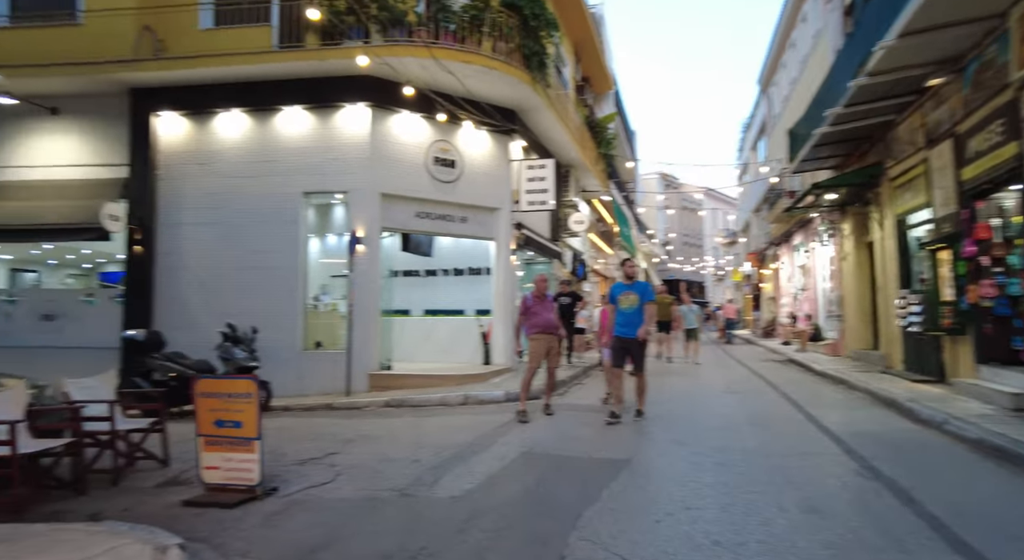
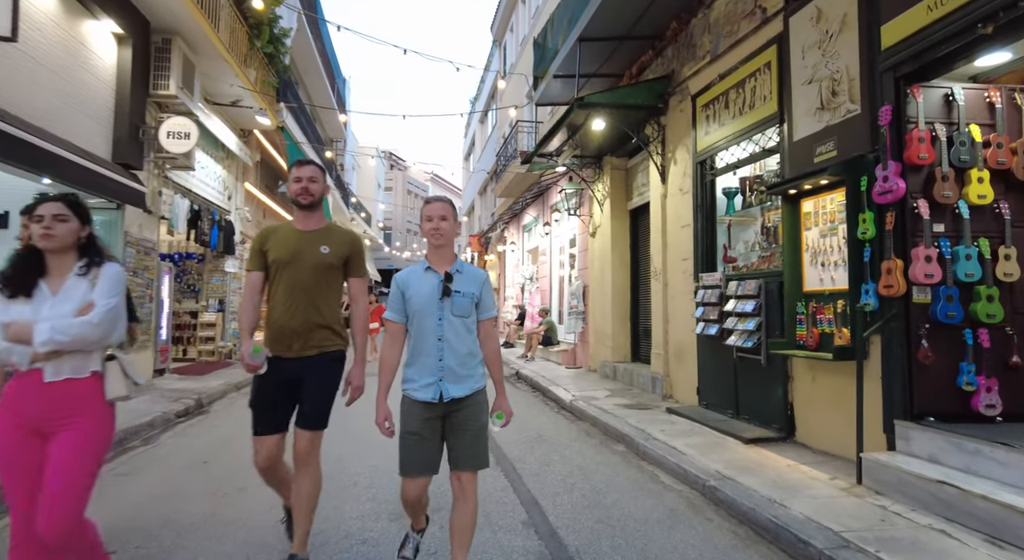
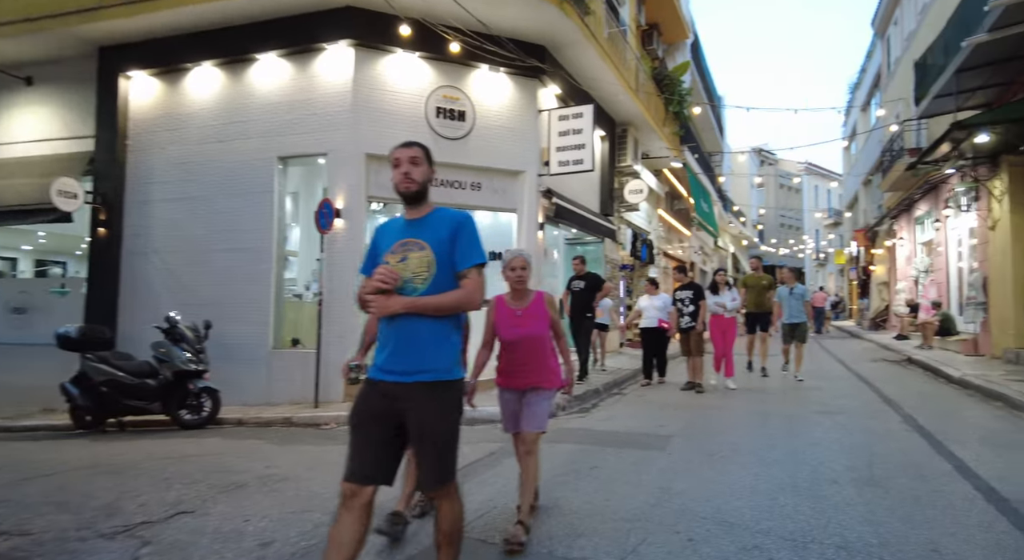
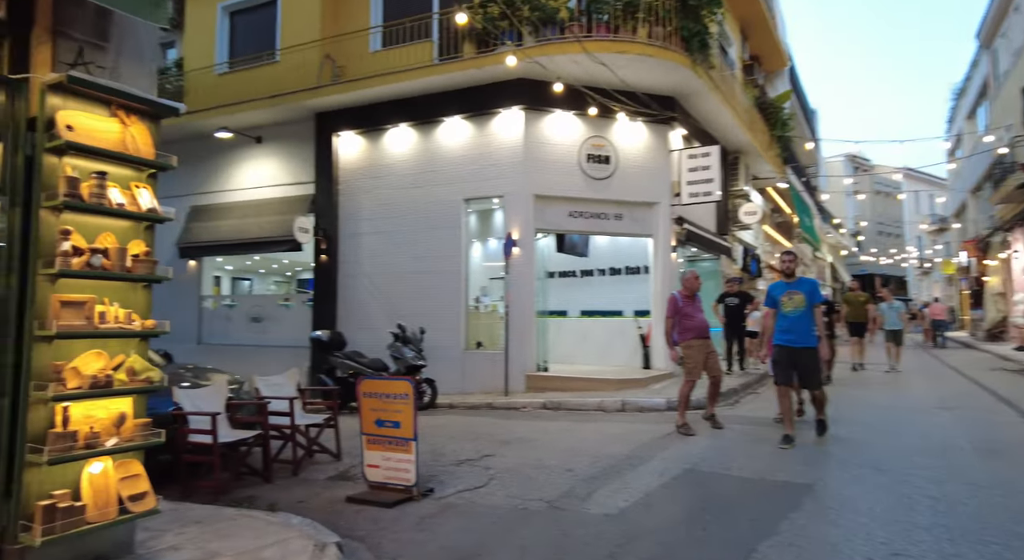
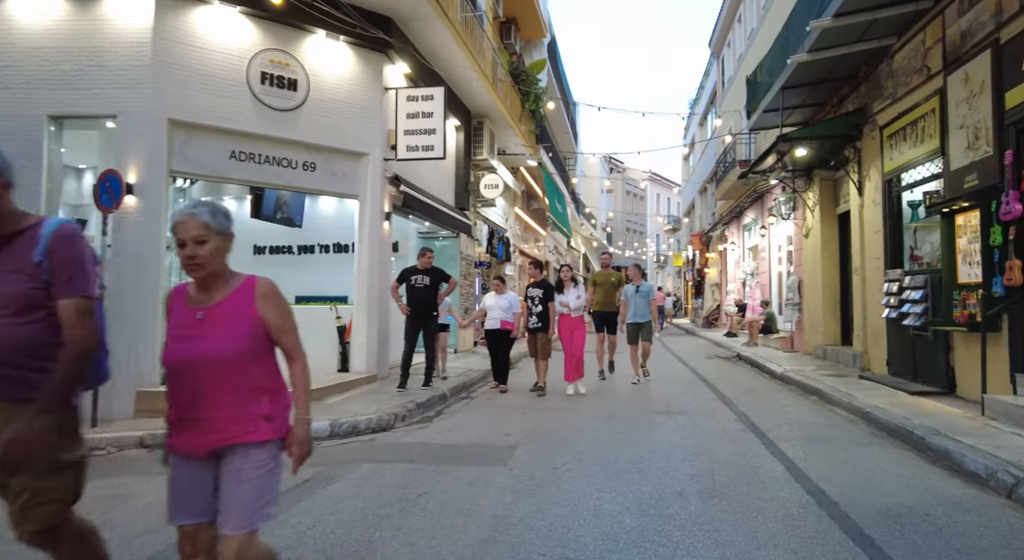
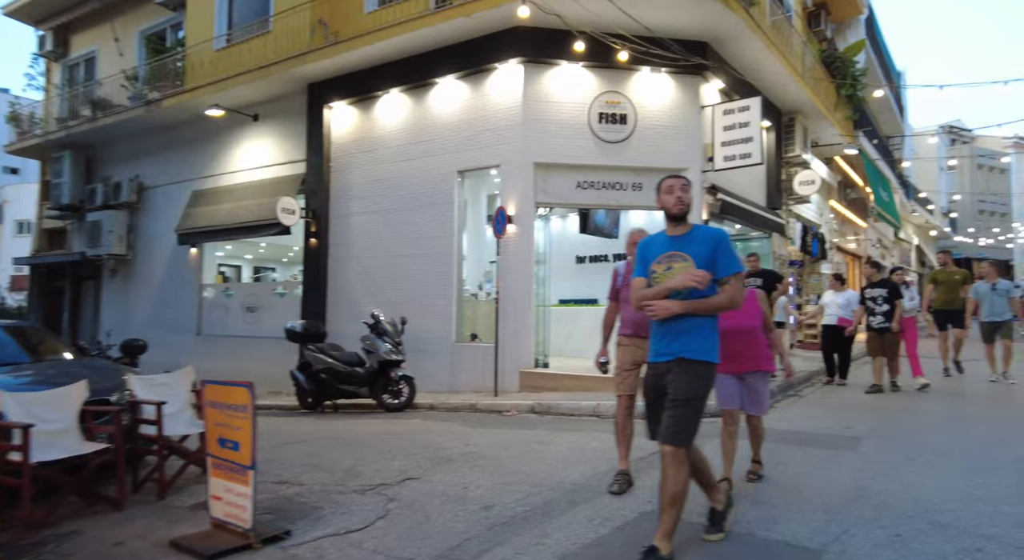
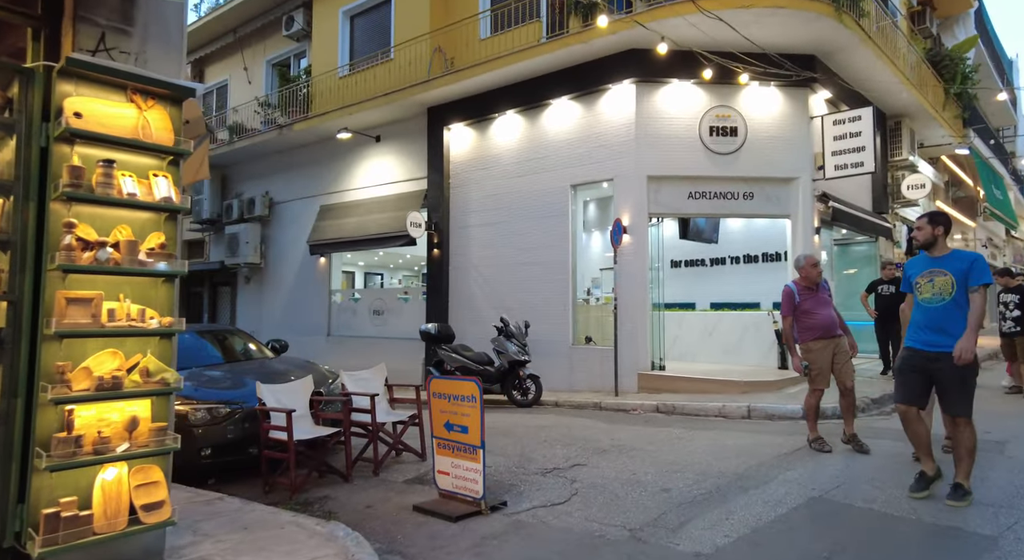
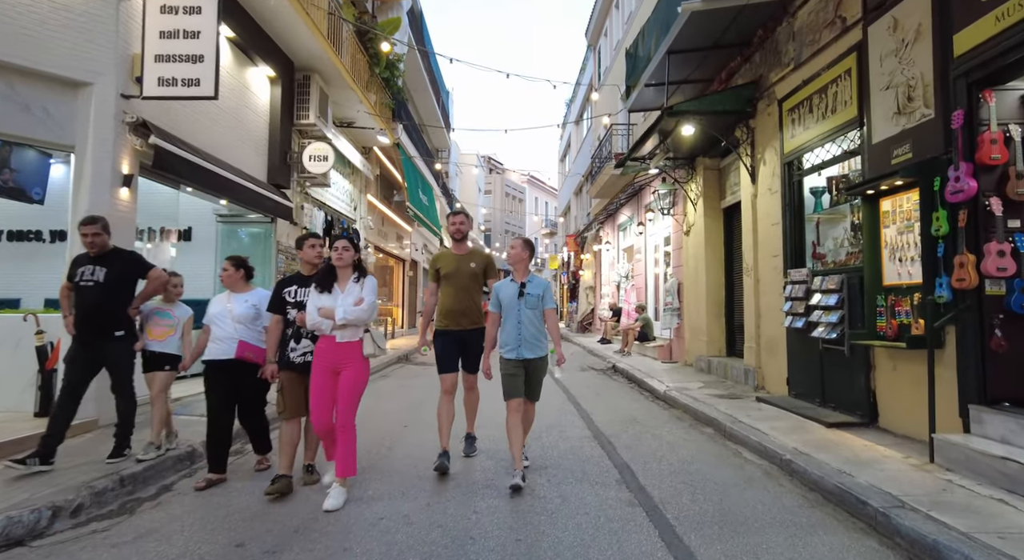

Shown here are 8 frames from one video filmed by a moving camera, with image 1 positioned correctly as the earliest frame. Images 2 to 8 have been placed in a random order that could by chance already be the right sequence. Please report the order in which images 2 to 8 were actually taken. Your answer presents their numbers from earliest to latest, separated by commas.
4, 7, 6, 3, 5, 8, 2
